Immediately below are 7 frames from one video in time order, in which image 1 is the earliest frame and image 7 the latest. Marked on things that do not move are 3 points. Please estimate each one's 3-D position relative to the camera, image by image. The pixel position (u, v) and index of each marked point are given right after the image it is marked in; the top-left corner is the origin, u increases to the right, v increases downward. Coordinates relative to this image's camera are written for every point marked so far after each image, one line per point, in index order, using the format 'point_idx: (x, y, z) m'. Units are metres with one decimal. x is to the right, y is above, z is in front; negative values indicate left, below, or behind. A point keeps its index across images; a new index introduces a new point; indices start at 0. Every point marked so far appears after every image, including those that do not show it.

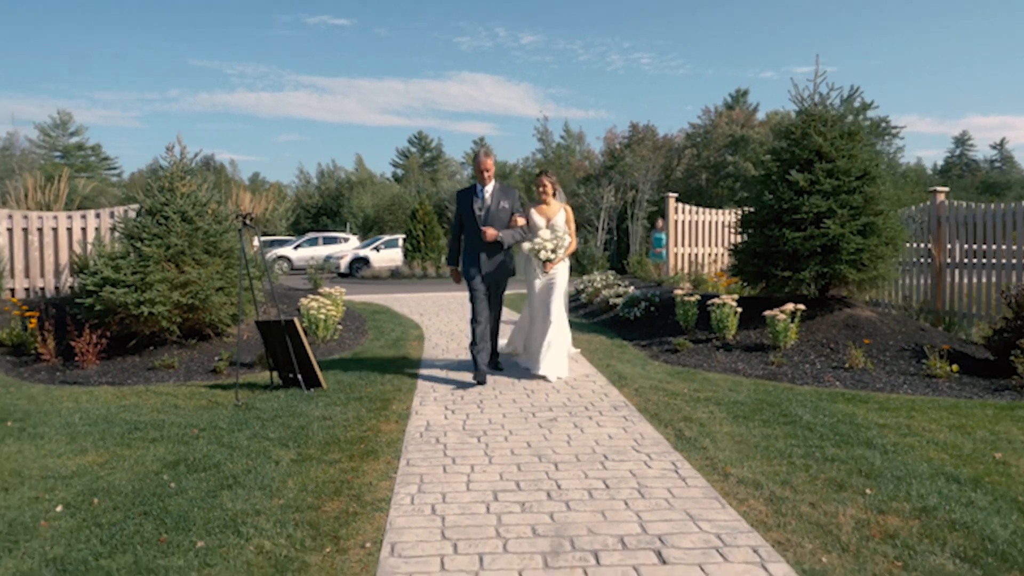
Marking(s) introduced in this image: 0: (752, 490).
0: (+1.5, -1.2, +4.6) m
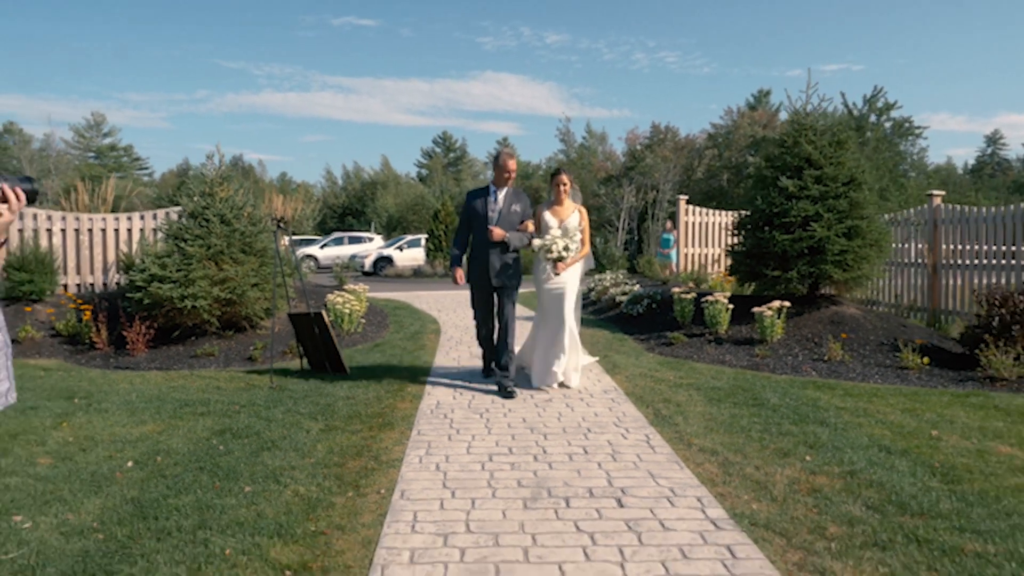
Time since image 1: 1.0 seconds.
0: (+1.4, -1.2, +5.4) m
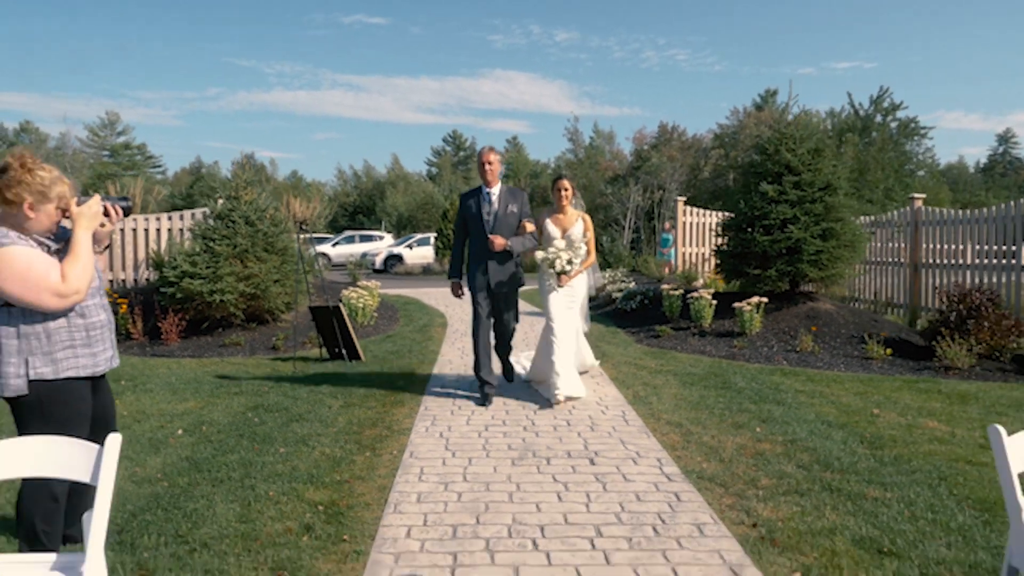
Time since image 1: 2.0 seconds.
0: (+1.4, -1.2, +6.3) m
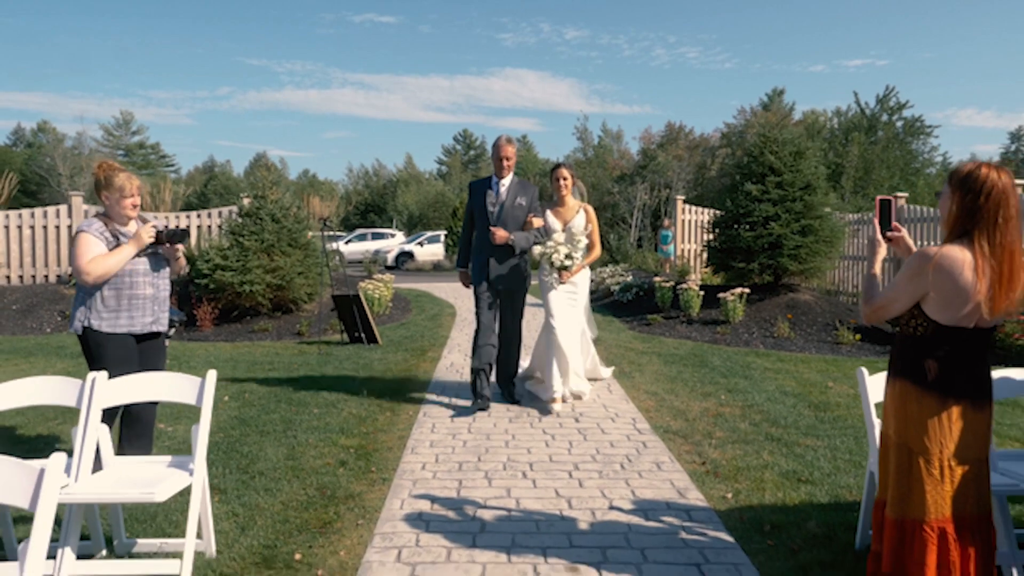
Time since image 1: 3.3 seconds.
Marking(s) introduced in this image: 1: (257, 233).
0: (+1.4, -1.0, +7.3) m
1: (-4.3, +0.9, +12.4) m
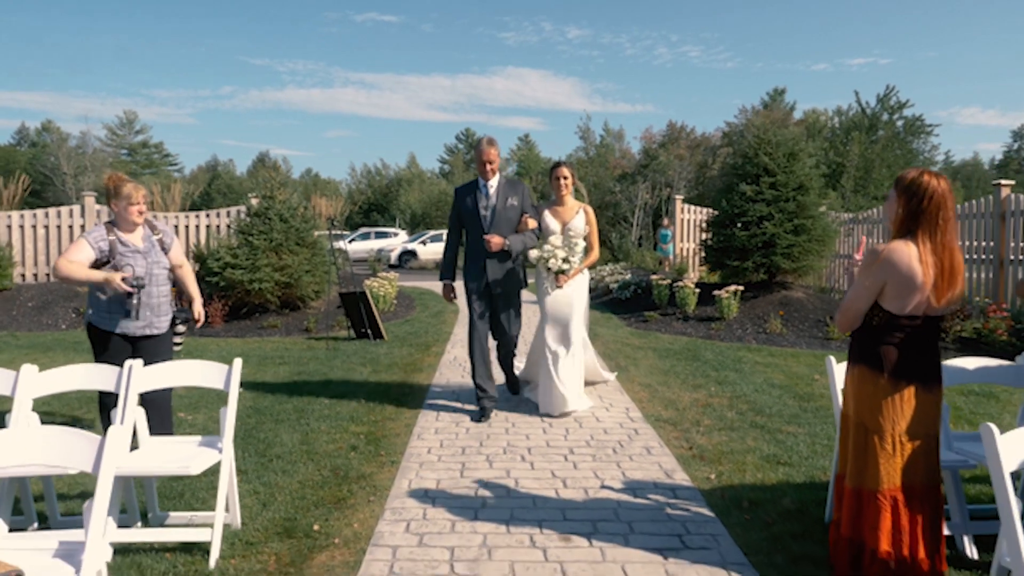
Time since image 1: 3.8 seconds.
0: (+1.4, -1.0, +7.6) m
1: (-4.3, +1.0, +12.8) m
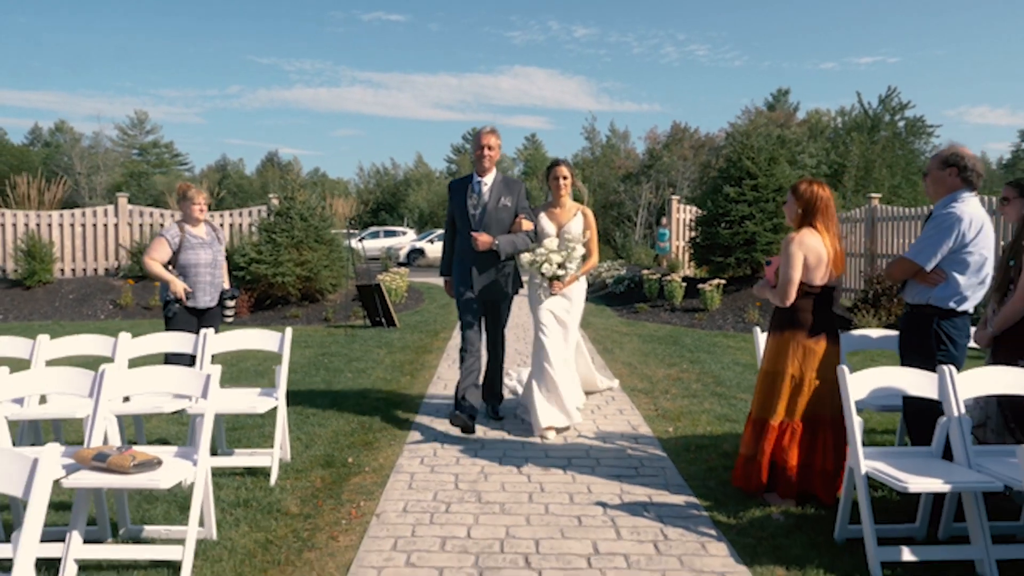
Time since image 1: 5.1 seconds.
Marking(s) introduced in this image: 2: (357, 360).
0: (+1.3, -0.9, +8.7) m
1: (-4.2, +1.1, +14.0) m
2: (-1.9, -0.9, +9.3) m
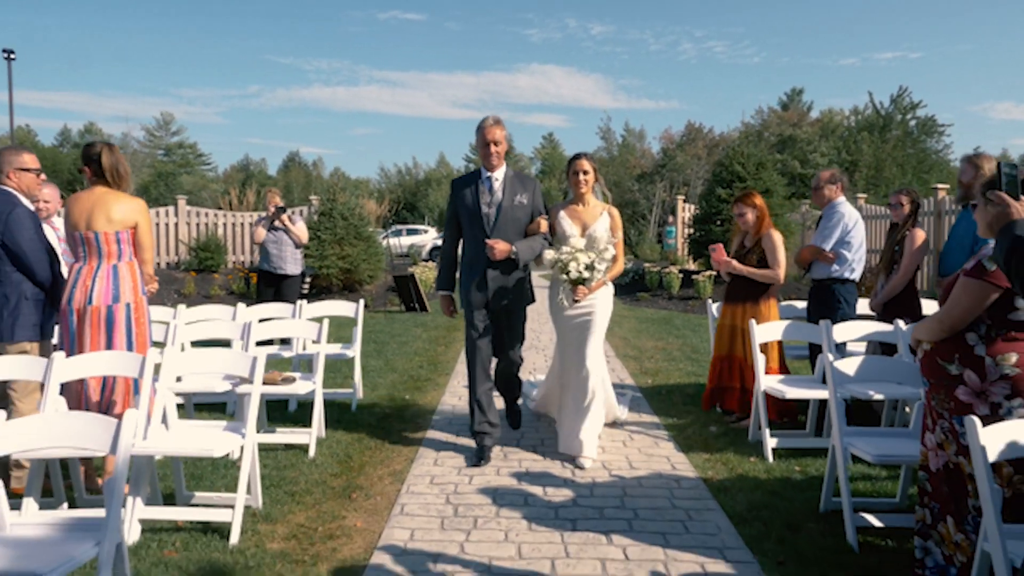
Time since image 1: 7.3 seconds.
0: (+1.6, -0.7, +10.5) m
1: (-3.9, +1.3, +15.9) m
2: (-1.7, -0.7, +11.2) m
